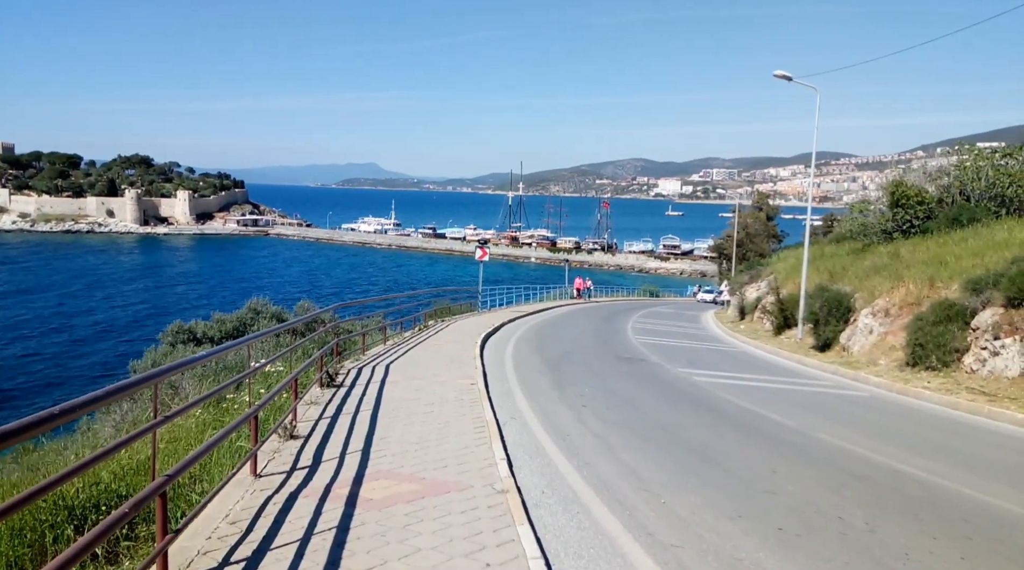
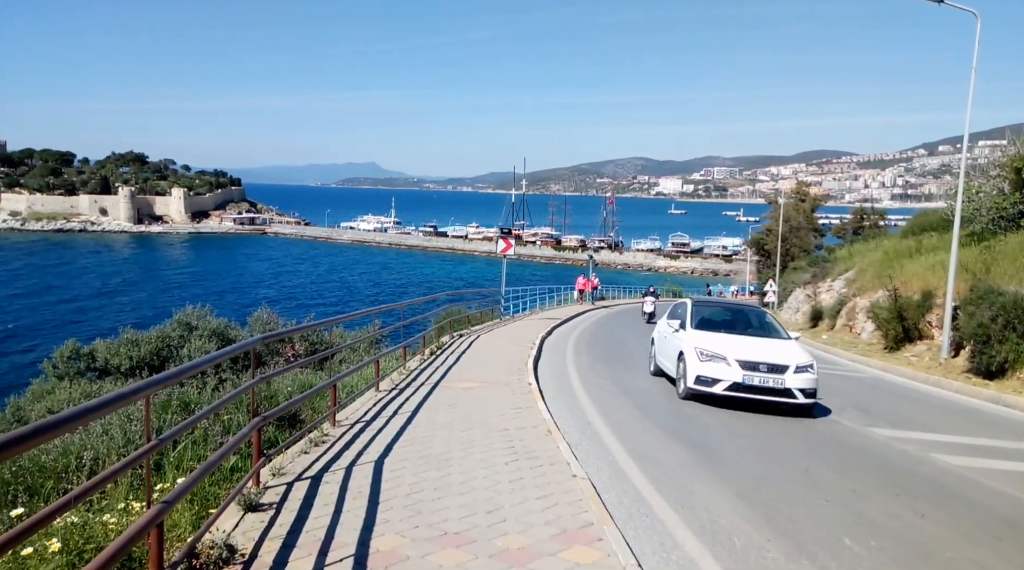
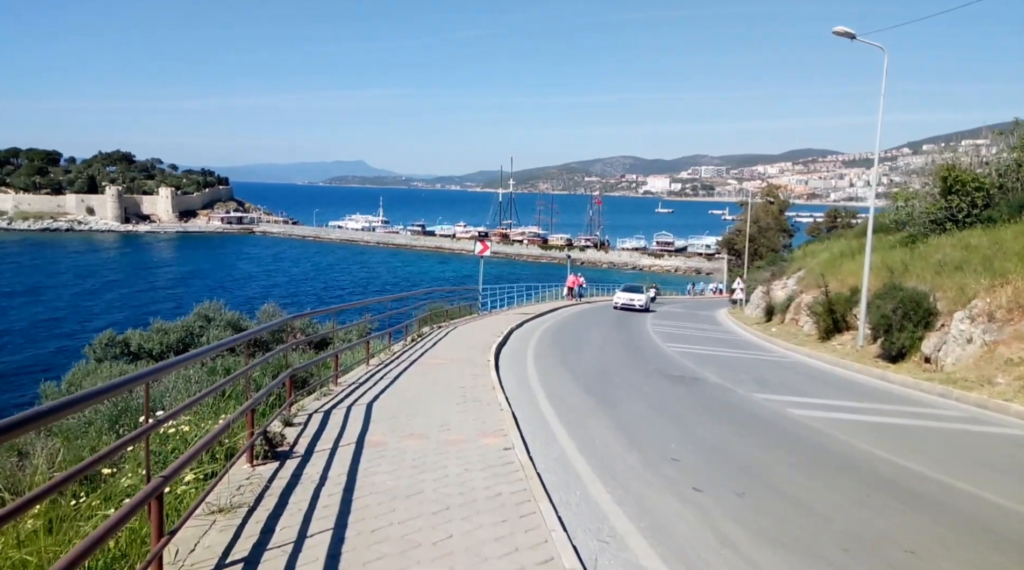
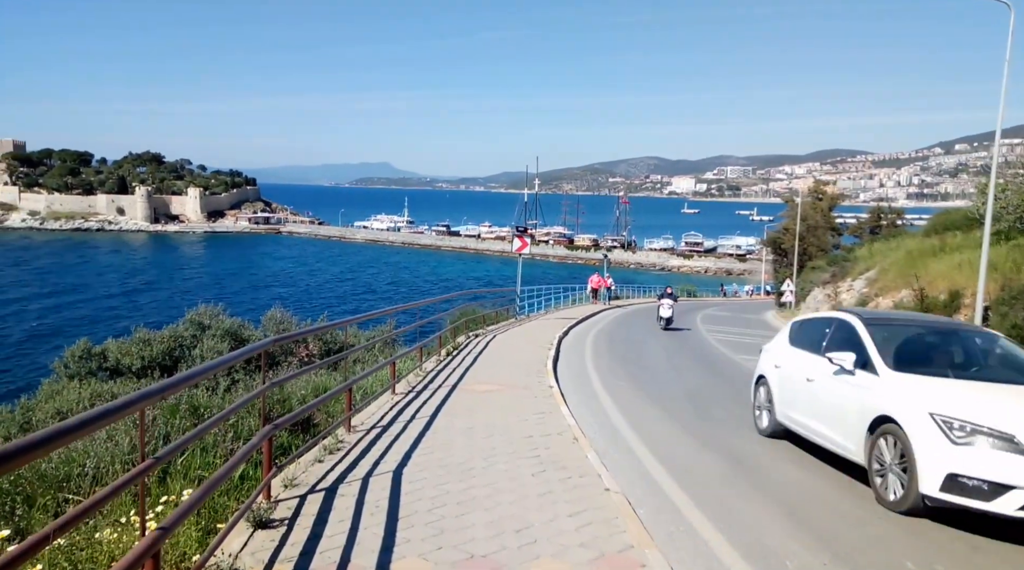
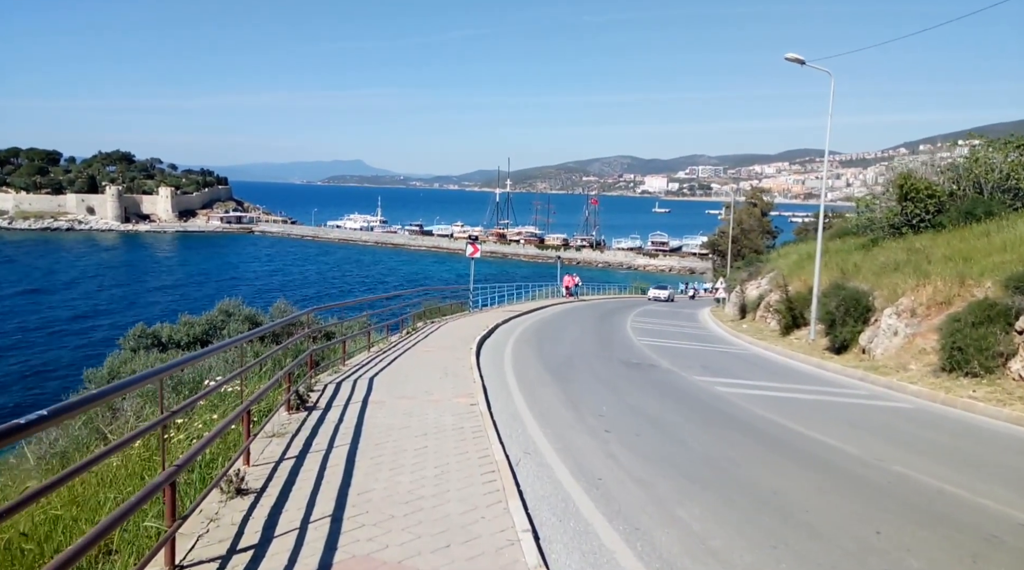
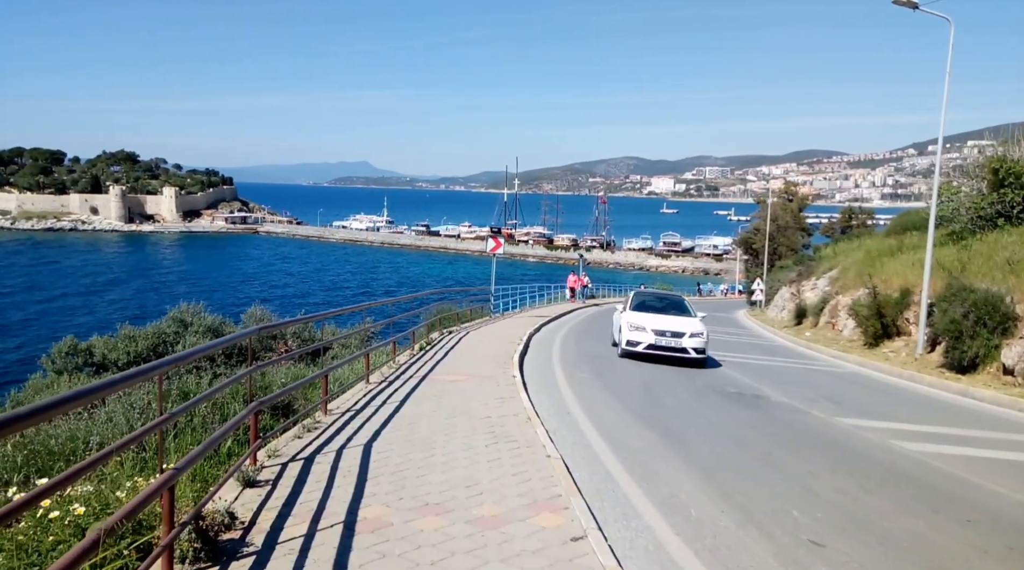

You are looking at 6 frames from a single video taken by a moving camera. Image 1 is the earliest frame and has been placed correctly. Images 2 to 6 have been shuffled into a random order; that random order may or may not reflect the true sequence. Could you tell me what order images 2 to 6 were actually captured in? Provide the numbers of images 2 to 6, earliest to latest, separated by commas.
5, 3, 6, 2, 4
